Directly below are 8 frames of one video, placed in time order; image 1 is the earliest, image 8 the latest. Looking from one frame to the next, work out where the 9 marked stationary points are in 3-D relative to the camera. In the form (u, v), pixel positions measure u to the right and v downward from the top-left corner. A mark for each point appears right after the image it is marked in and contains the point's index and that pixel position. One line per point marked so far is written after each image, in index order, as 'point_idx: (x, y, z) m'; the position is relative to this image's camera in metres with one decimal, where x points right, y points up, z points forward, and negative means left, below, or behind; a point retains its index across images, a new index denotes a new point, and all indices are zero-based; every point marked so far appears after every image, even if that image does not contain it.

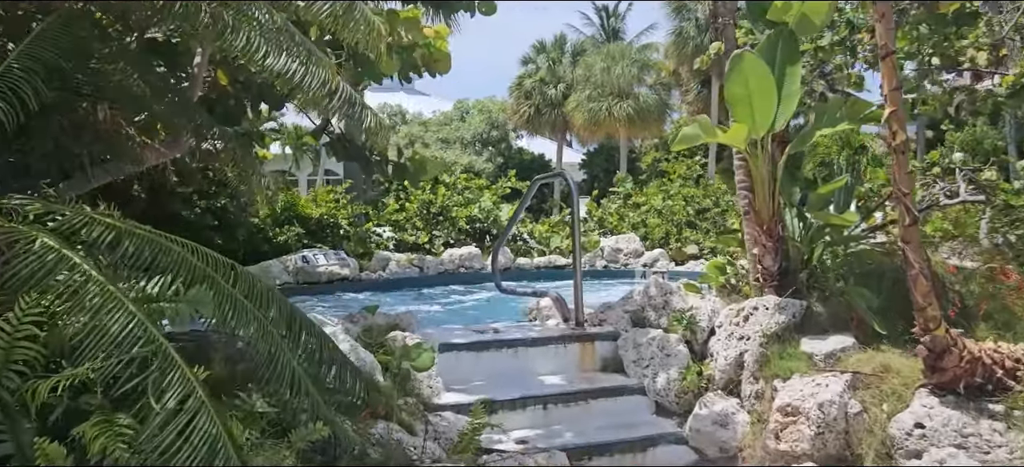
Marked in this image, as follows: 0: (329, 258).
0: (-2.3, -0.3, +10.7) m
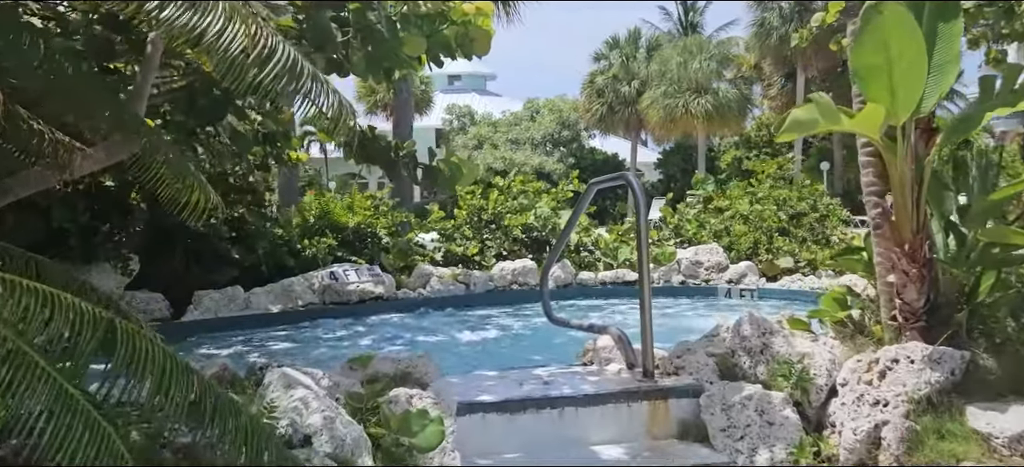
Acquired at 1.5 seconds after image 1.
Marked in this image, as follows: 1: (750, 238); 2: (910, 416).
0: (-1.6, -0.4, +9.3) m
1: (+3.0, -0.1, +10.8) m
2: (+2.0, -0.9, +4.2) m
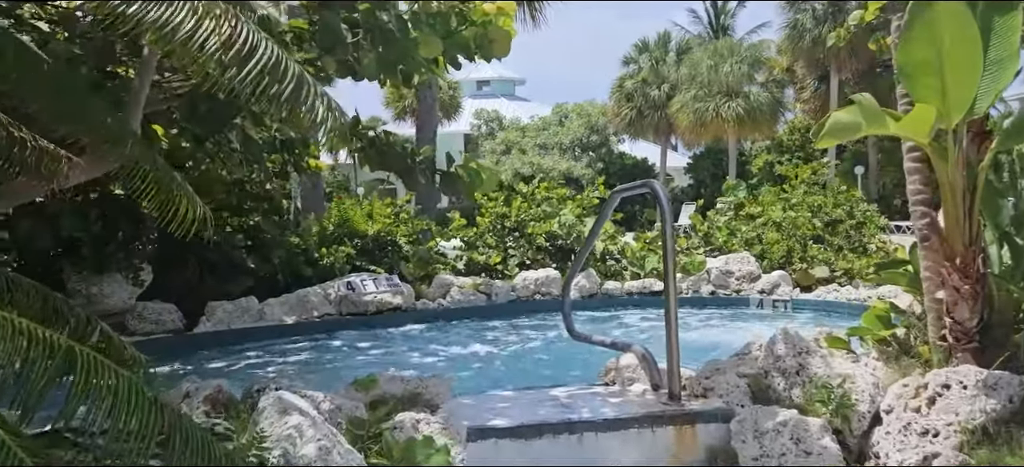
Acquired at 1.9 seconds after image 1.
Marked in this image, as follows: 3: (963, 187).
0: (-1.4, -0.5, +9.0) m
1: (+3.3, -0.2, +10.4) m
2: (+2.0, -1.0, +3.8) m
3: (+2.2, +0.2, +4.1) m
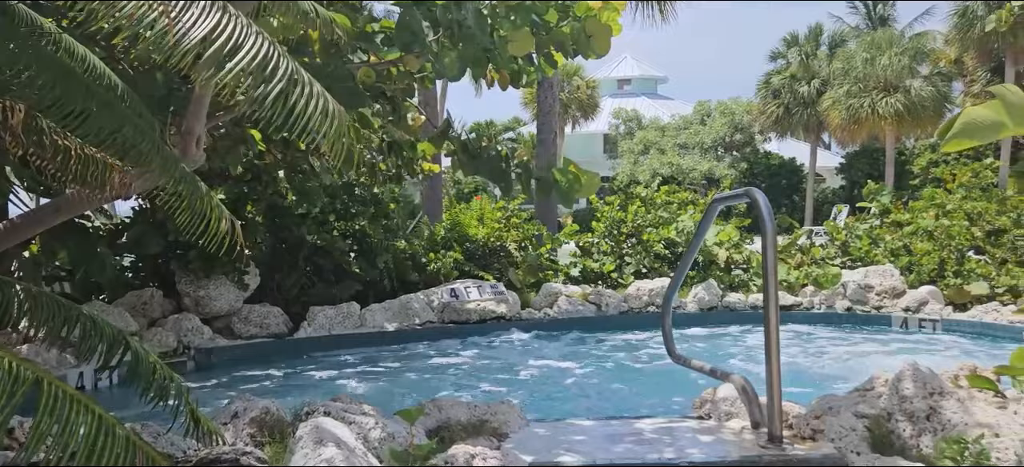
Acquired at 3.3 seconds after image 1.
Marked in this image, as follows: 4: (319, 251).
0: (-0.3, -0.6, +8.7) m
1: (+4.6, -0.3, +9.3) m
2: (+2.2, -1.1, +3.0) m
3: (+2.4, +0.1, +3.3) m
4: (-2.0, -0.2, +8.6) m
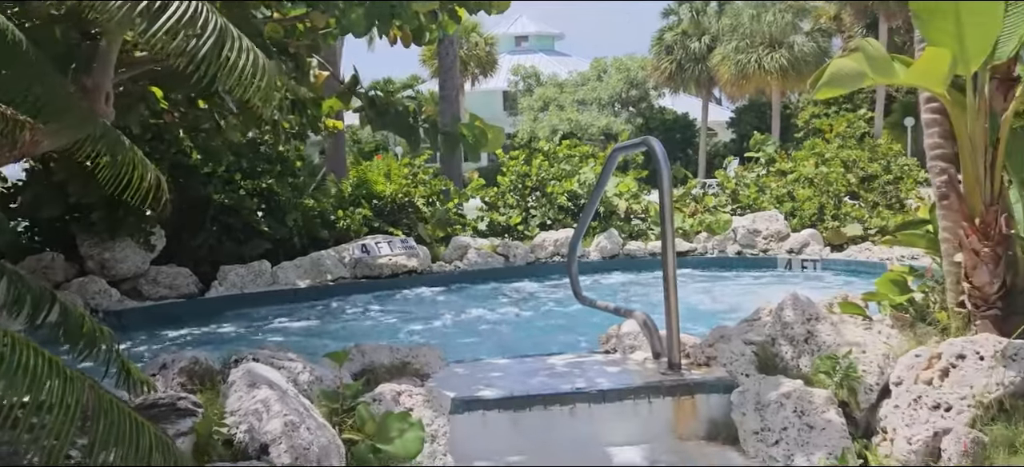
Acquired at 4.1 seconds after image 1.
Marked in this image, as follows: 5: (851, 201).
0: (-1.2, -0.1, +8.9) m
1: (+3.6, +0.4, +10.0) m
2: (+1.9, -0.8, +3.5) m
3: (+2.1, +0.4, +3.8) m
4: (-2.9, +0.2, +8.6) m
5: (+4.1, +0.4, +10.2) m
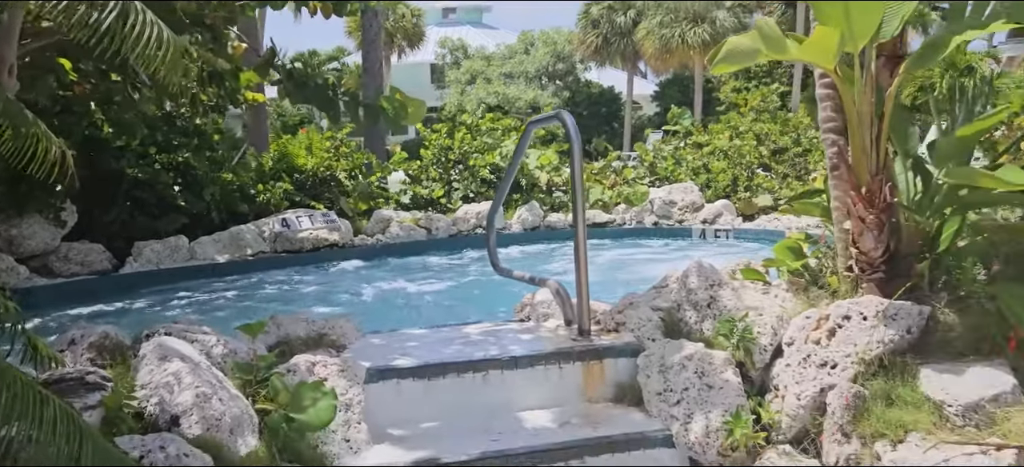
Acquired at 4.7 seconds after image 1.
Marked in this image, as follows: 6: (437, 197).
0: (-2.0, +0.1, +8.8) m
1: (+2.6, +0.7, +10.3) m
2: (+1.6, -0.6, +3.8) m
3: (+1.7, +0.6, +4.0) m
4: (-3.7, +0.5, +8.4) m
5: (+3.1, +0.8, +10.6) m
6: (-0.9, +0.5, +10.6) m
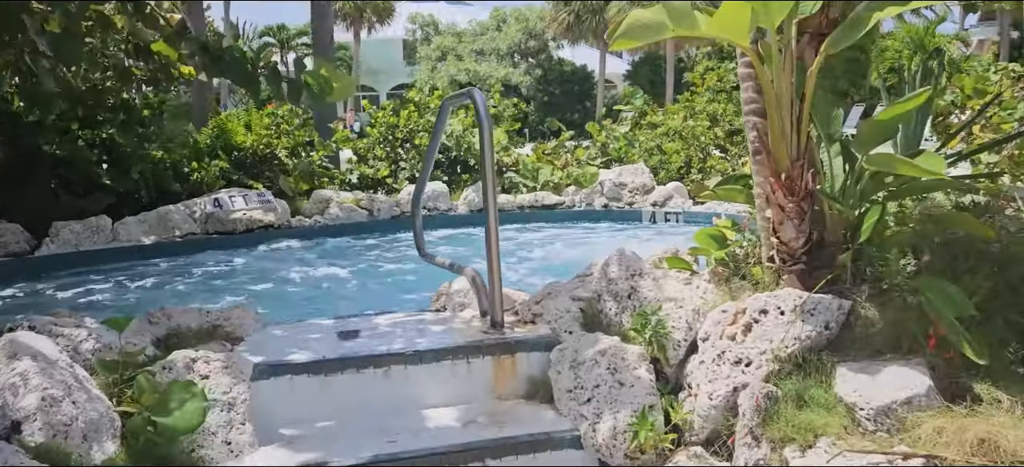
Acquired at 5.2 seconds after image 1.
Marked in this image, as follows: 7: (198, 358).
0: (-2.6, +0.3, +8.5) m
1: (+2.0, +0.9, +10.1) m
2: (+1.1, -0.6, +3.6) m
3: (+1.2, +0.6, +3.8) m
4: (-4.3, +0.7, +8.0) m
5: (+2.5, +1.0, +10.4) m
6: (-1.6, +0.7, +10.3) m
7: (-1.4, -0.6, +3.8) m
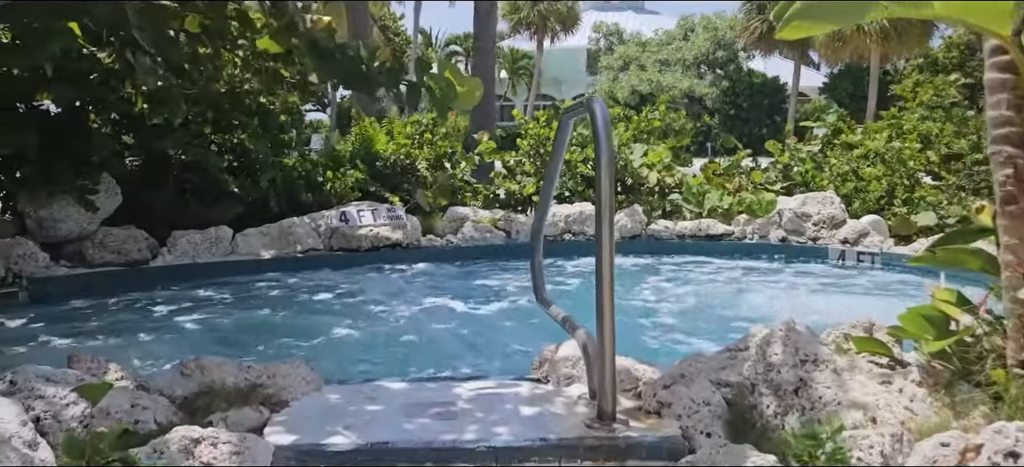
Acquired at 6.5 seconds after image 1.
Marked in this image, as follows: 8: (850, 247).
0: (-1.2, +0.2, +7.8) m
1: (+3.7, +0.5, +8.4) m
2: (+1.3, -0.9, +2.2) m
3: (+1.6, +0.3, +2.4) m
4: (-2.9, +0.6, +7.6) m
5: (+4.2, +0.5, +8.6) m
6: (+0.2, +0.4, +9.3) m
7: (-1.1, -0.7, +3.0) m
8: (+3.0, -0.1, +7.6) m
